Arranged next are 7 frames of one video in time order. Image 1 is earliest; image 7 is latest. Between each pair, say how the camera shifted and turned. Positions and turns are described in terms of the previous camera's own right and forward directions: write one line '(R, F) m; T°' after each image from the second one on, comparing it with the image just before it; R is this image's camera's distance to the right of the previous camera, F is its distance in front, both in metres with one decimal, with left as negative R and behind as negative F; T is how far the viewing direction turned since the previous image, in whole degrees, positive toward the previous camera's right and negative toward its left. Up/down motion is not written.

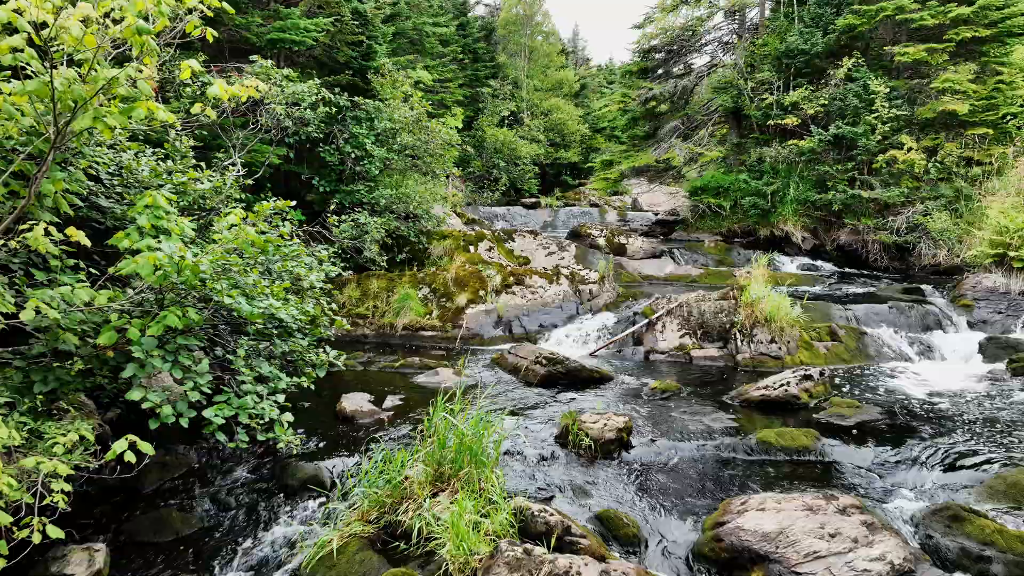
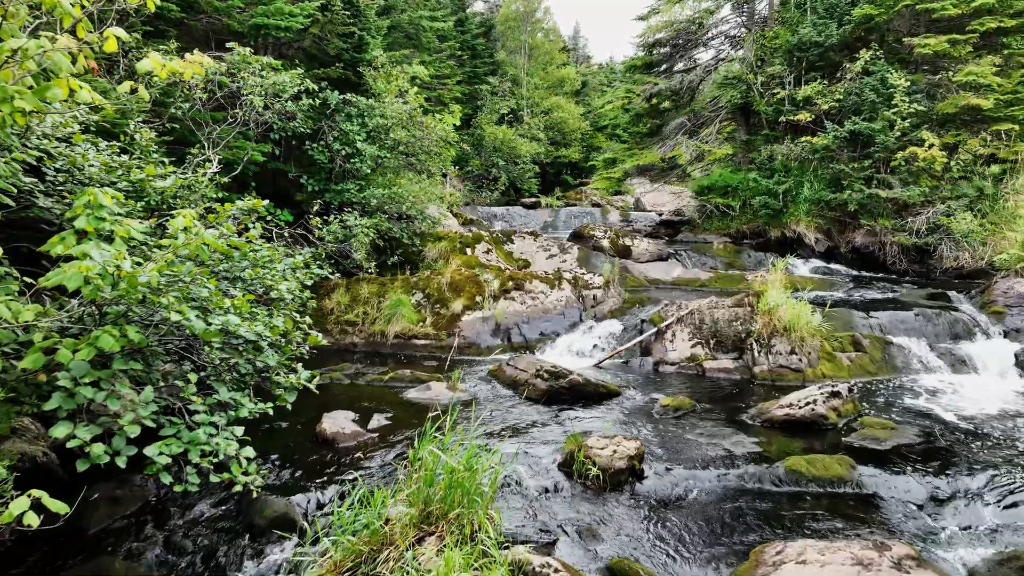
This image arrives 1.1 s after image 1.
(0.0, +0.5) m; 0°
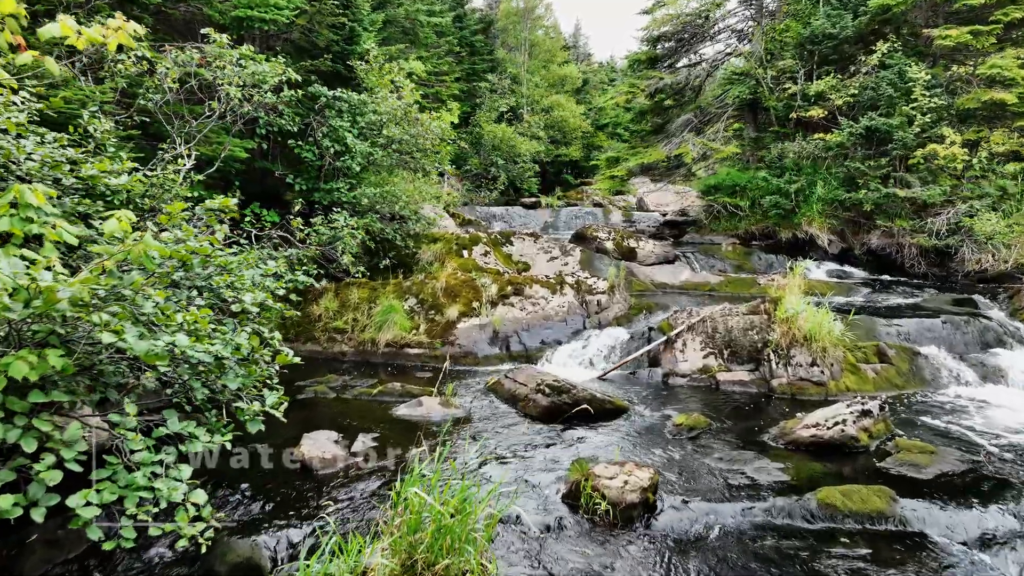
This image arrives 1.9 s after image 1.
(0.0, +0.5) m; 0°
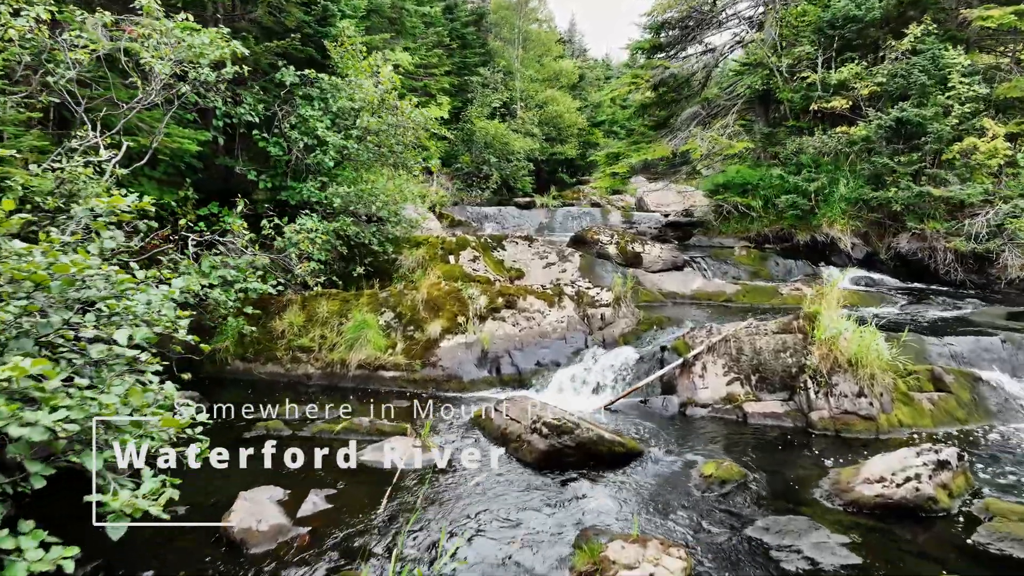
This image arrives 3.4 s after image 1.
(0.0, +1.0) m; 0°
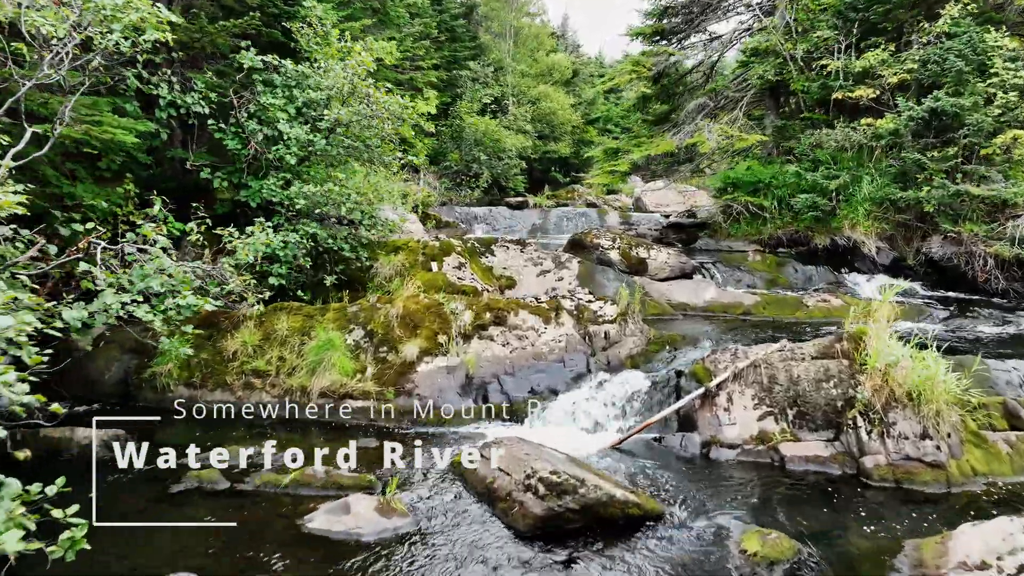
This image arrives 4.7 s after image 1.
(0.0, +0.9) m; +1°
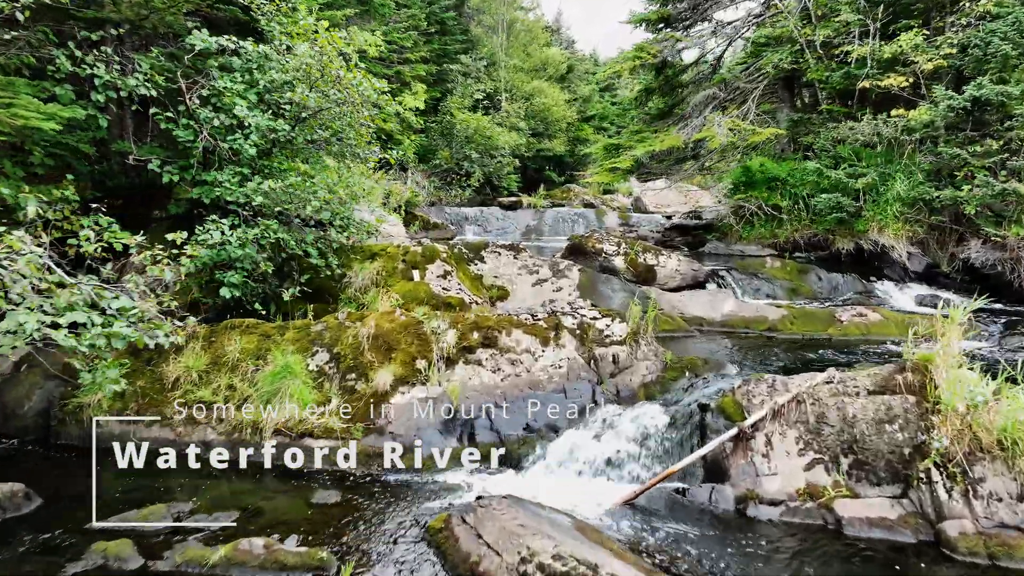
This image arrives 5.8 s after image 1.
(0.0, +0.9) m; +1°
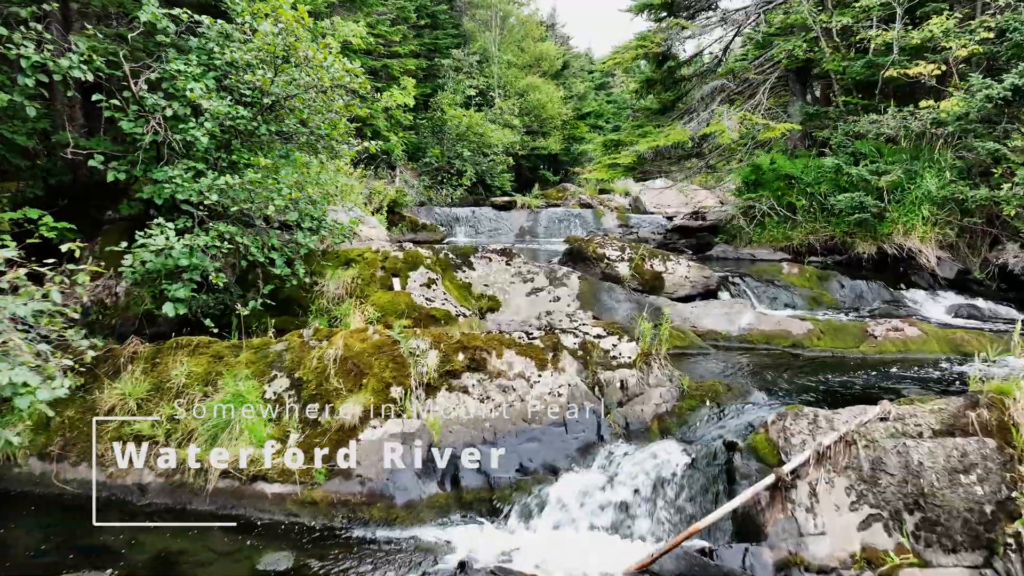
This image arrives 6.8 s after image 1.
(0.0, +0.7) m; 0°
